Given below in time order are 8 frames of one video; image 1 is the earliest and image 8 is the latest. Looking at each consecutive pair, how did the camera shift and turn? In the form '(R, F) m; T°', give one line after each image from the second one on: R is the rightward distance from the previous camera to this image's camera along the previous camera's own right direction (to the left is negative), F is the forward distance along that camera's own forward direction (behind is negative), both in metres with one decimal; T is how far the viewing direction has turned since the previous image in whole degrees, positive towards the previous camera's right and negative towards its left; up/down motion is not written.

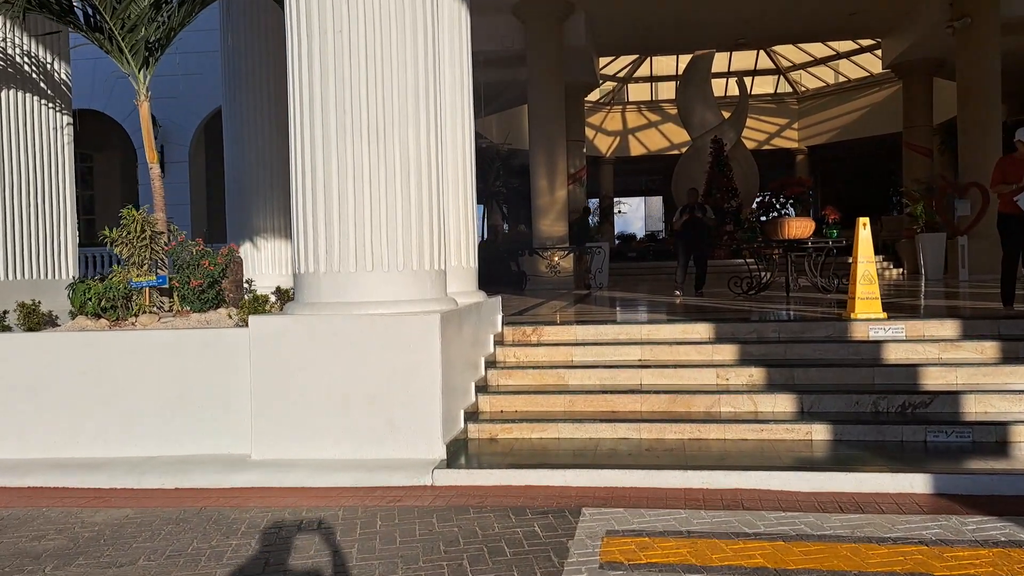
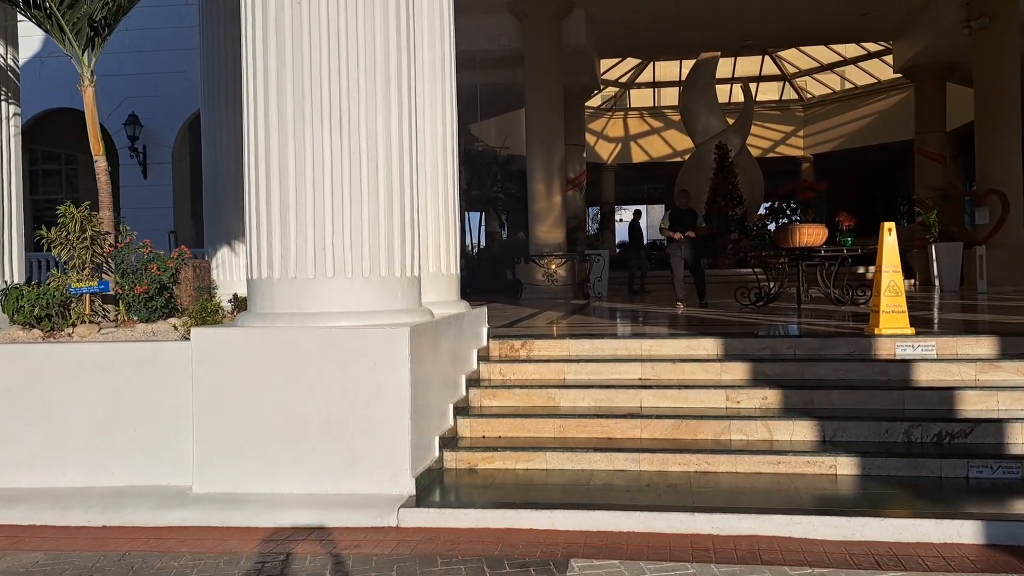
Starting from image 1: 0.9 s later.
(+0.1, +0.7) m; 0°
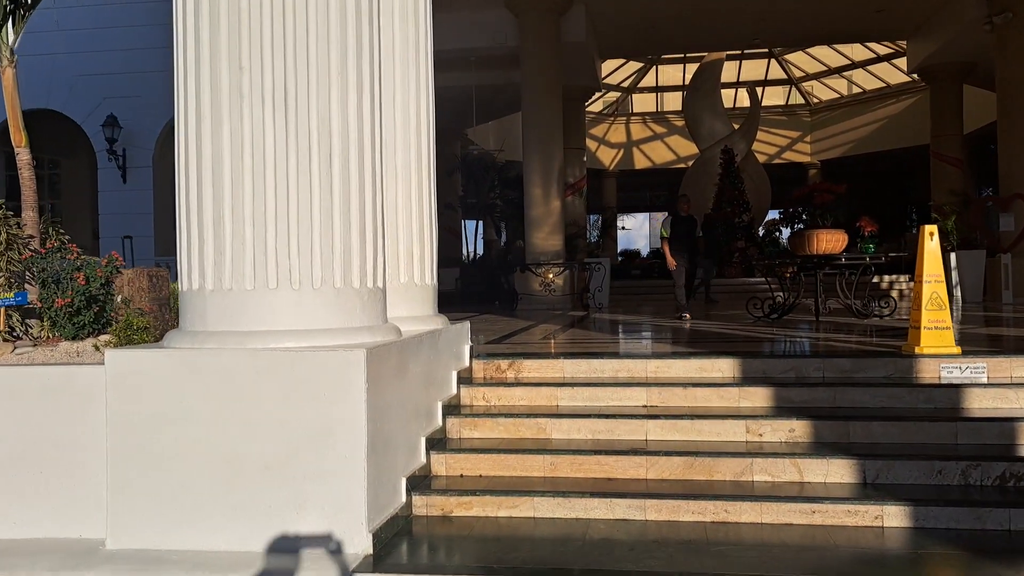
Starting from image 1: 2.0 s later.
(+0.1, +0.8) m; 0°
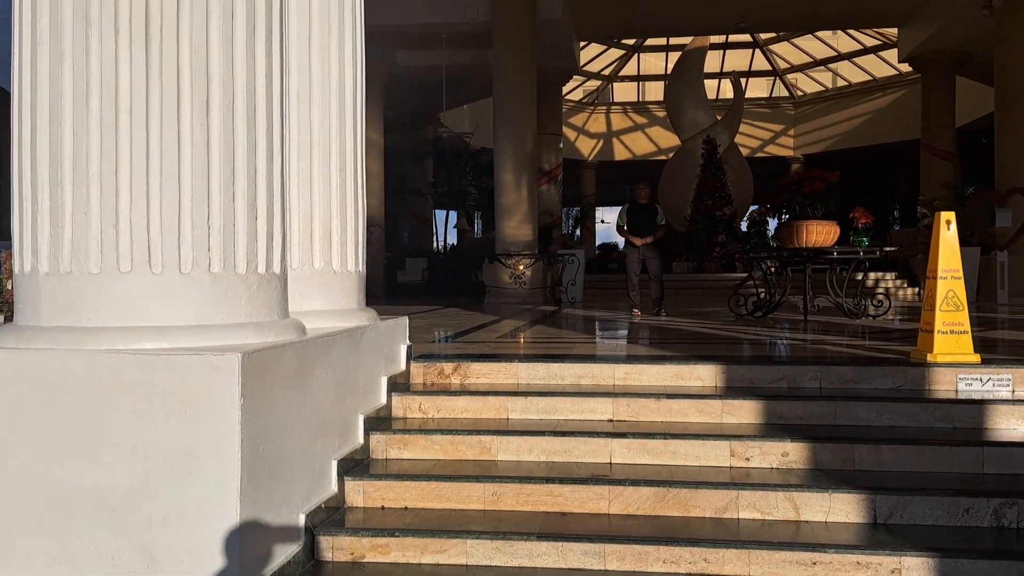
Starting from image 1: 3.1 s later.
(+0.2, +0.8) m; +1°
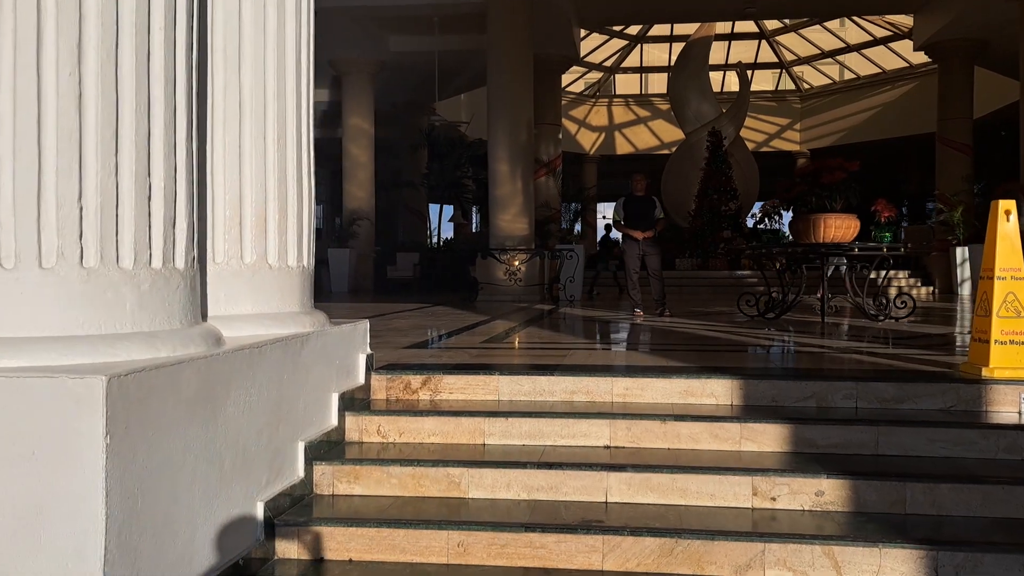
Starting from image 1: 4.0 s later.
(+0.1, +0.7) m; 0°
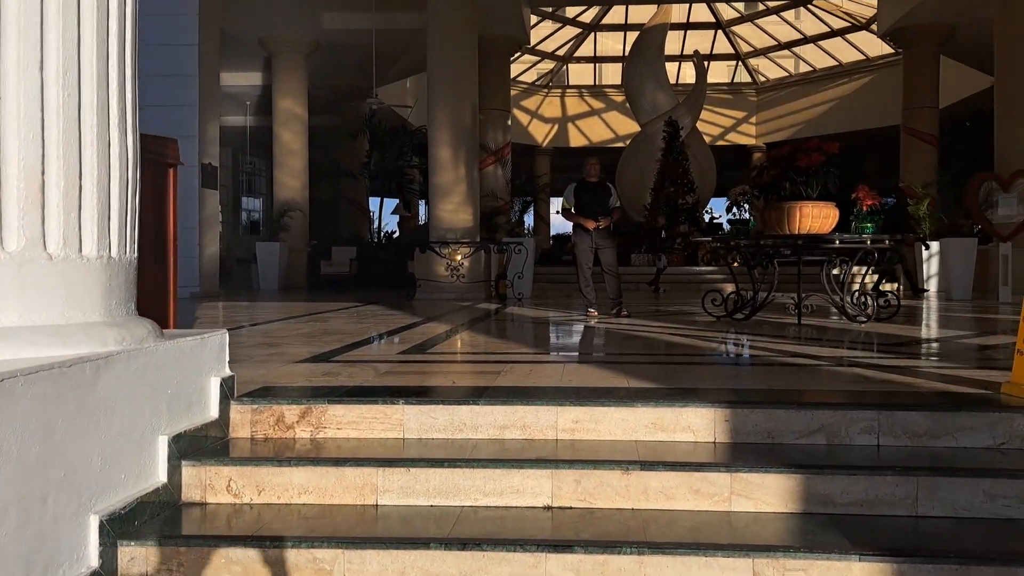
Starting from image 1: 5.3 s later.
(+0.2, +1.0) m; +3°
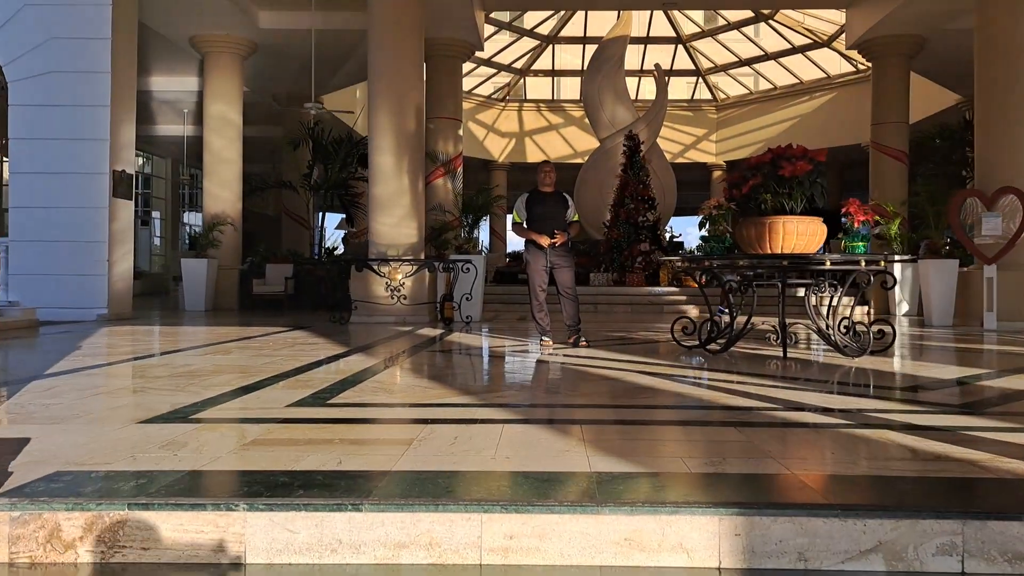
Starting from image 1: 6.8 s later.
(+0.1, +1.0) m; +3°
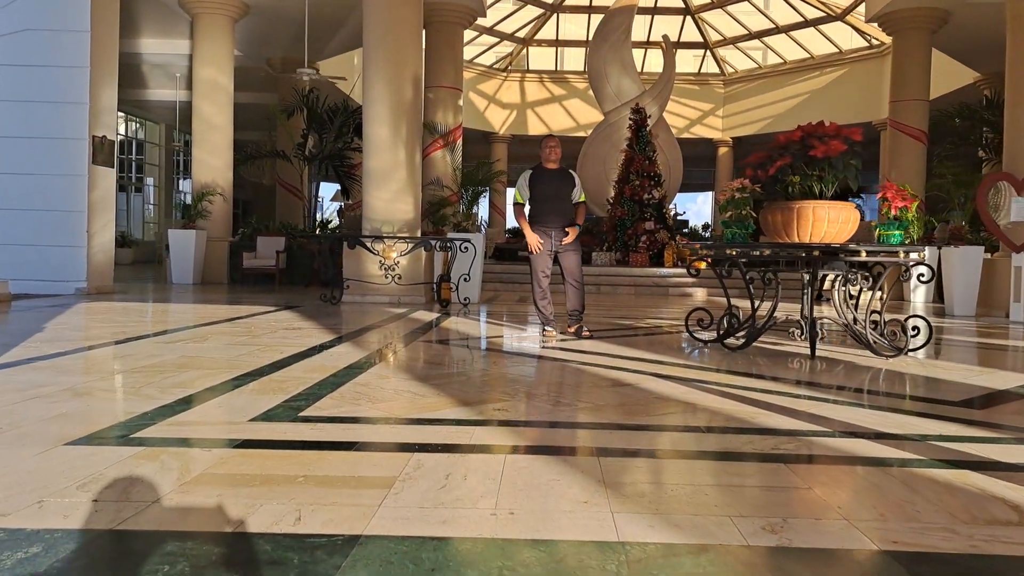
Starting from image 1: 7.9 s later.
(0.0, +0.5) m; 0°
